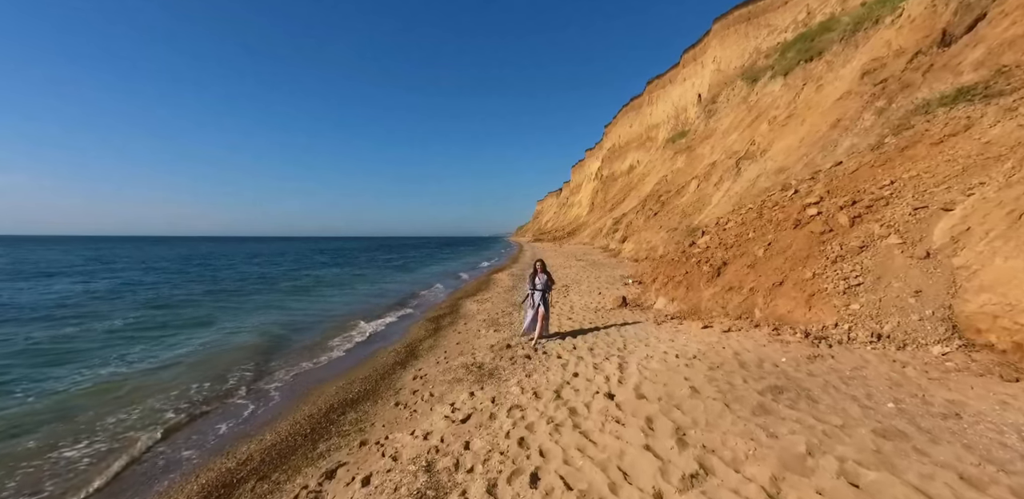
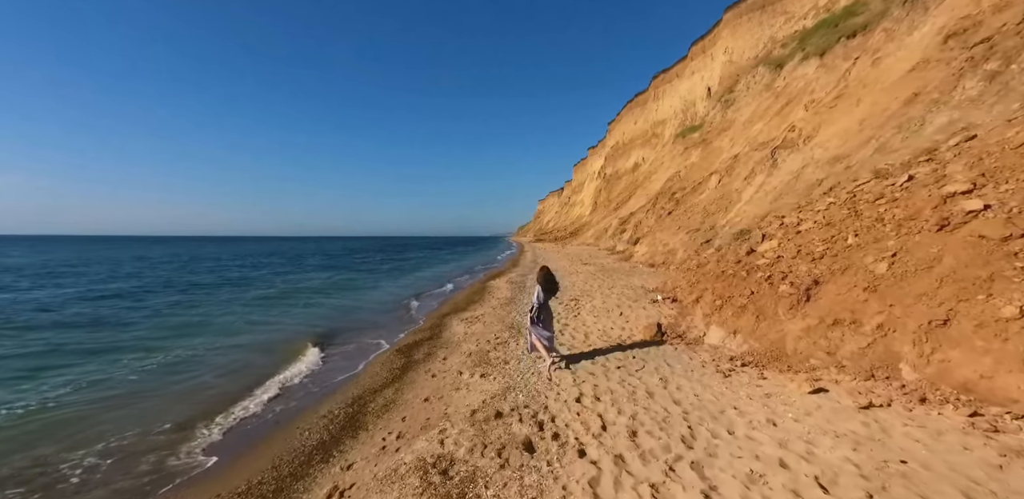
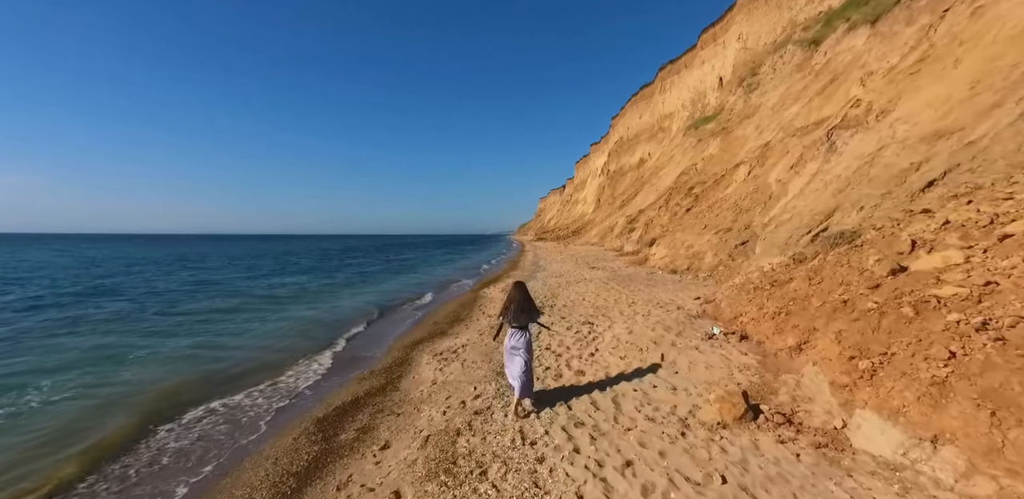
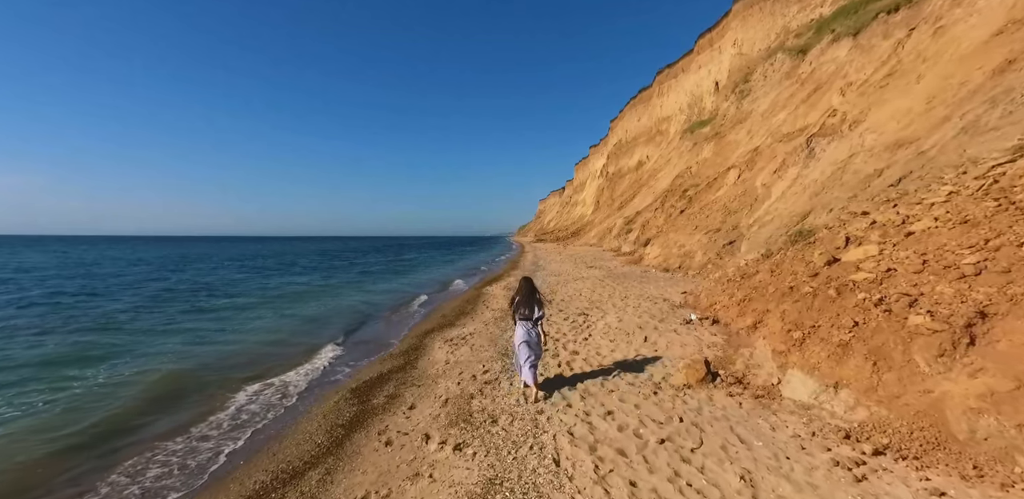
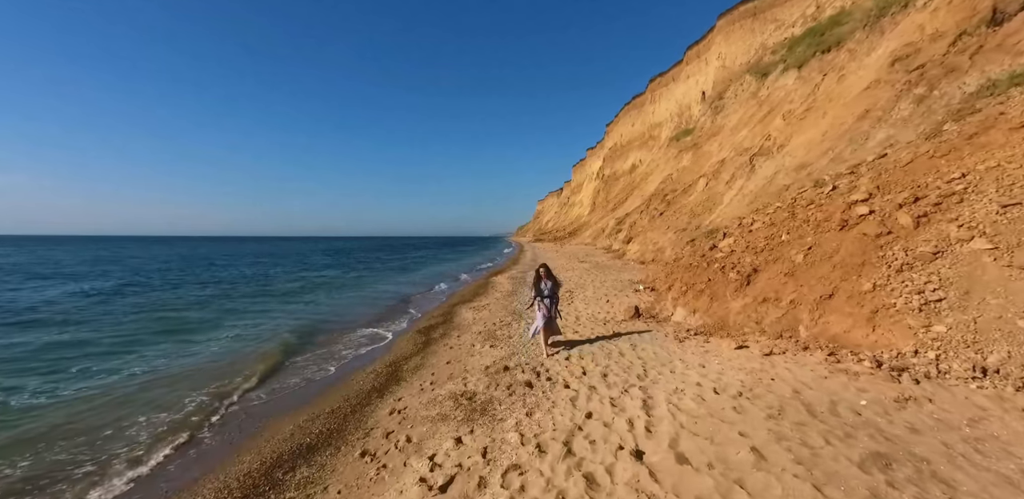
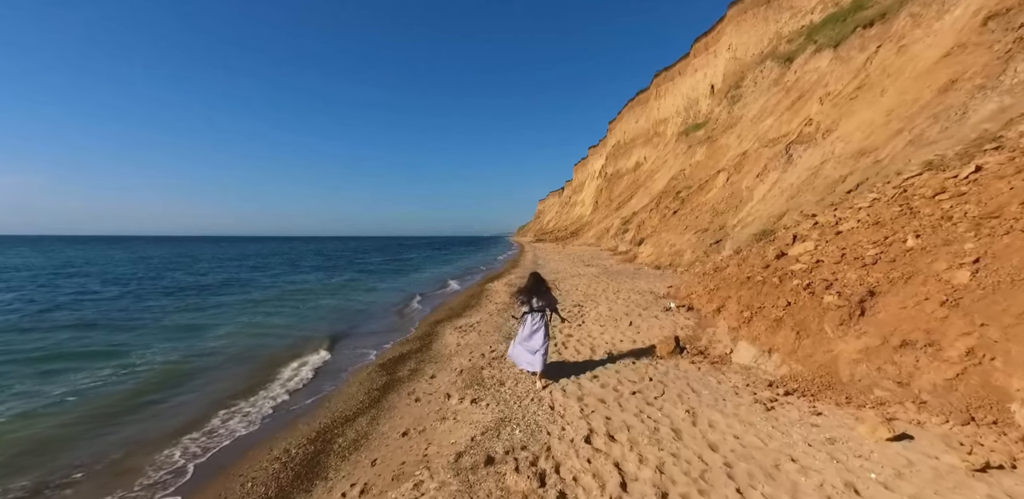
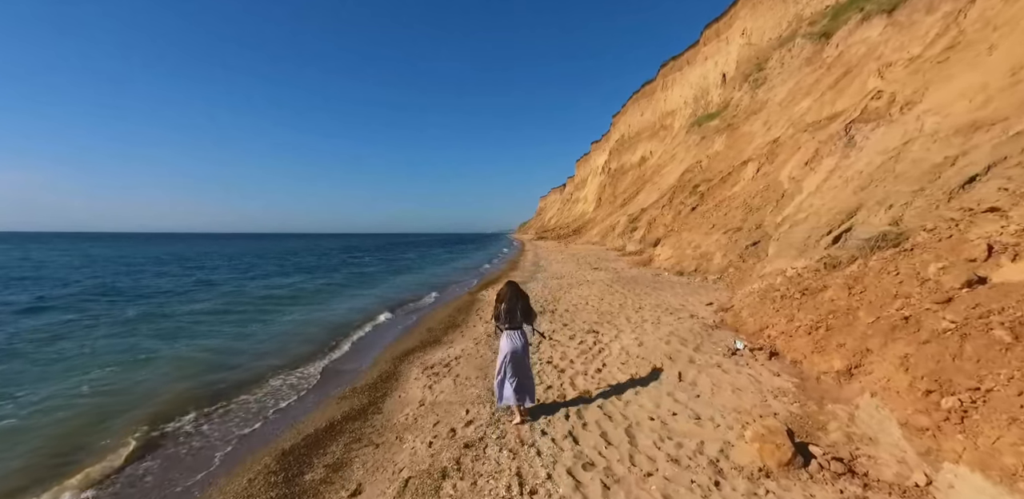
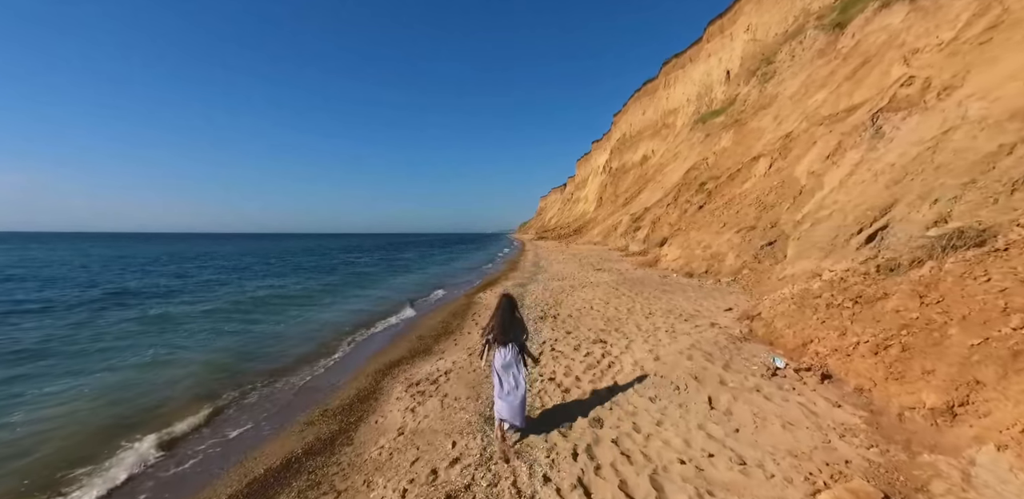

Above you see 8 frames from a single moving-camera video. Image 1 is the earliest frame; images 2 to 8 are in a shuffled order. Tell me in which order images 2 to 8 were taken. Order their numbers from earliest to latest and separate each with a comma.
5, 2, 6, 4, 3, 7, 8
